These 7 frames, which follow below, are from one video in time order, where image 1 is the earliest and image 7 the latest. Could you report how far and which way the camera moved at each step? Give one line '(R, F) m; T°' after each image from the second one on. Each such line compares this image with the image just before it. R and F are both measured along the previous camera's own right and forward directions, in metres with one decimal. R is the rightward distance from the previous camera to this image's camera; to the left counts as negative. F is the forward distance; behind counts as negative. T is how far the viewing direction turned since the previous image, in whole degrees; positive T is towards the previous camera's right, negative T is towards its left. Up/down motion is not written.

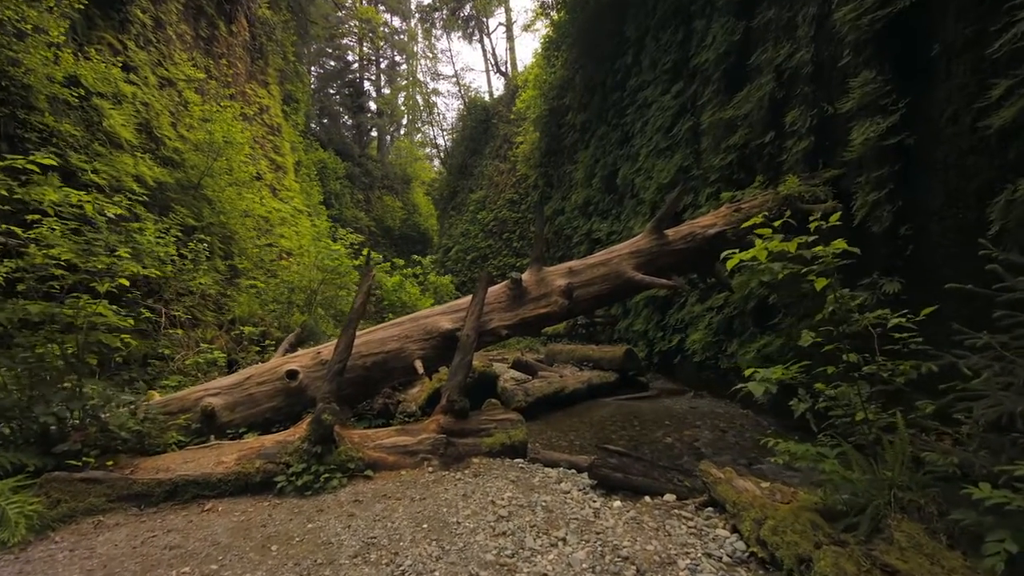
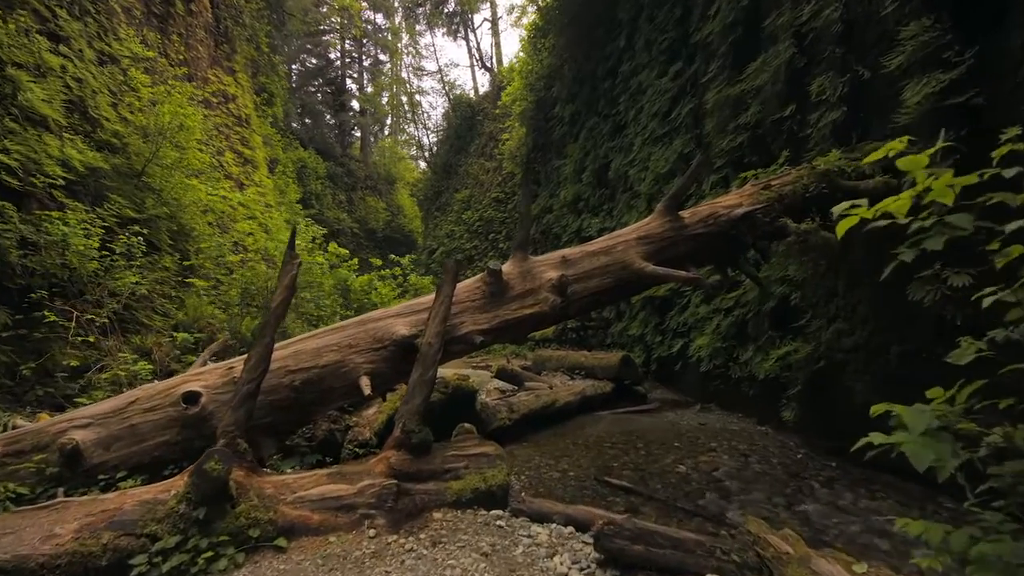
(+0.1, +0.9) m; +1°
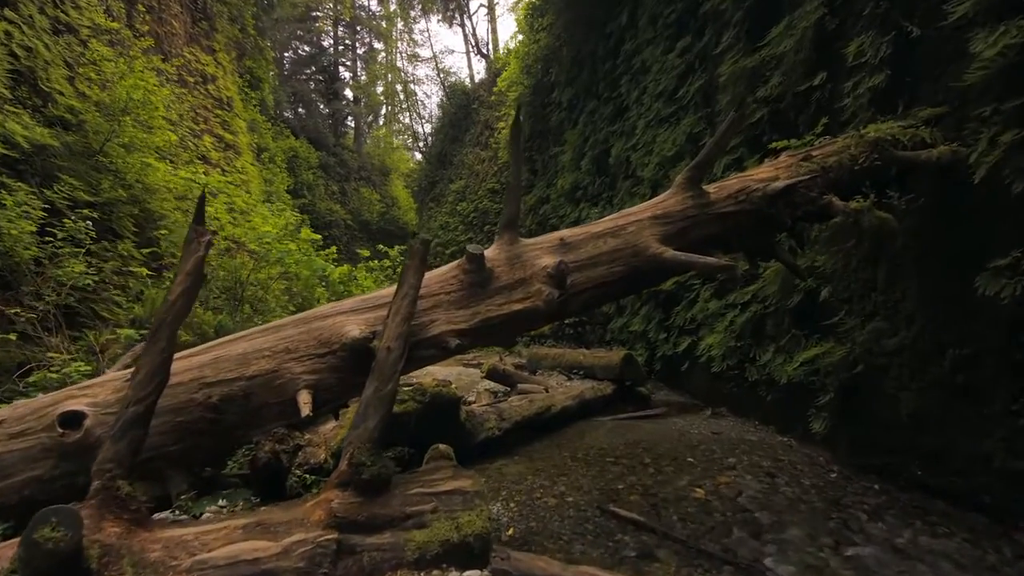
(+0.1, +0.7) m; 0°
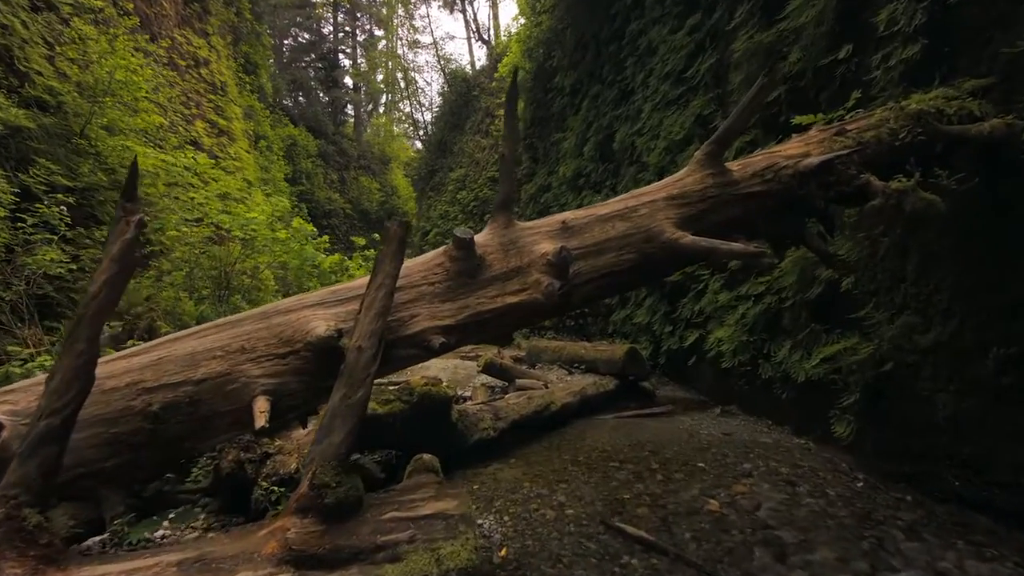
(0.0, +0.3) m; 0°
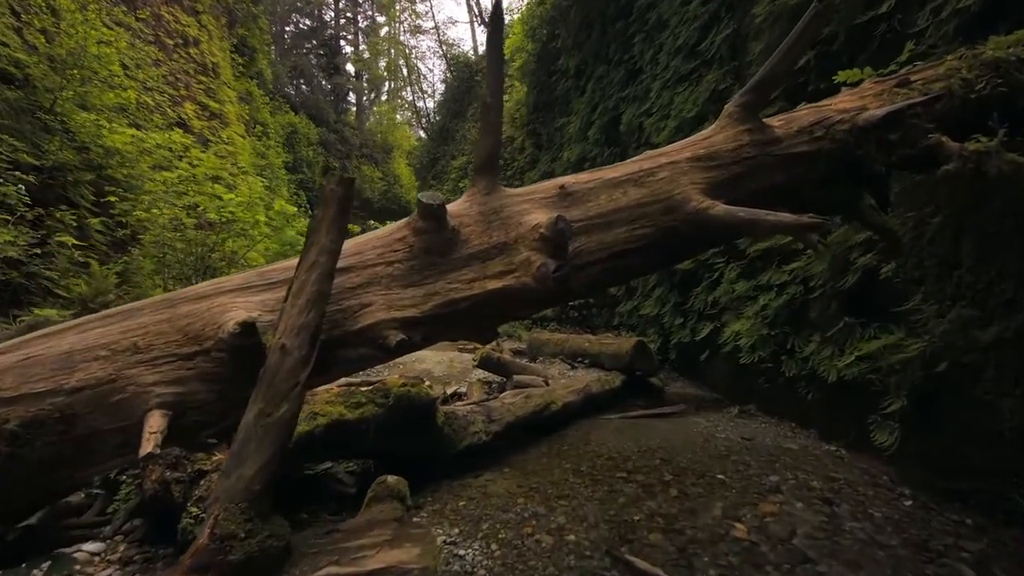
(+0.1, +0.5) m; -1°
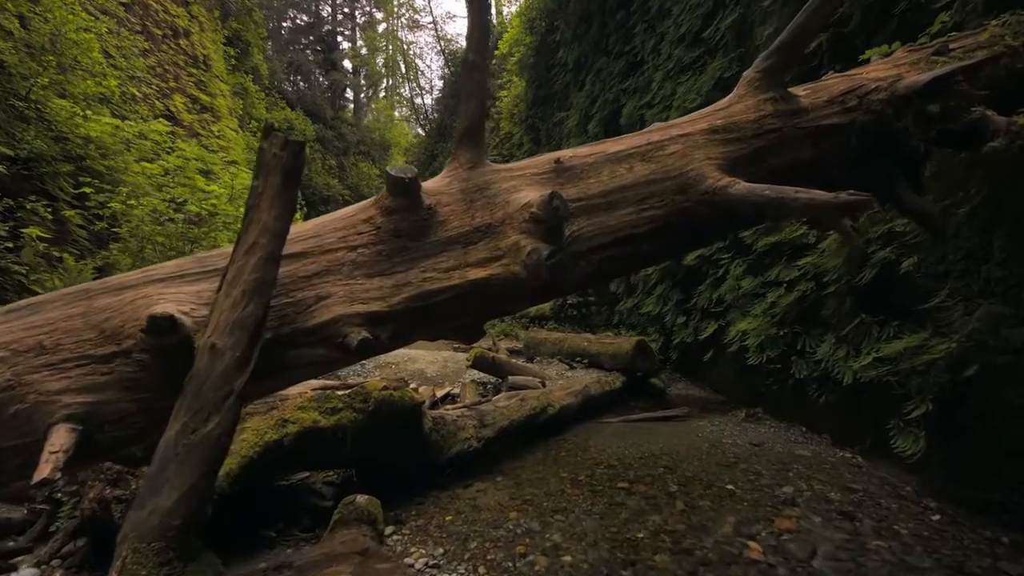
(0.0, +0.3) m; 0°
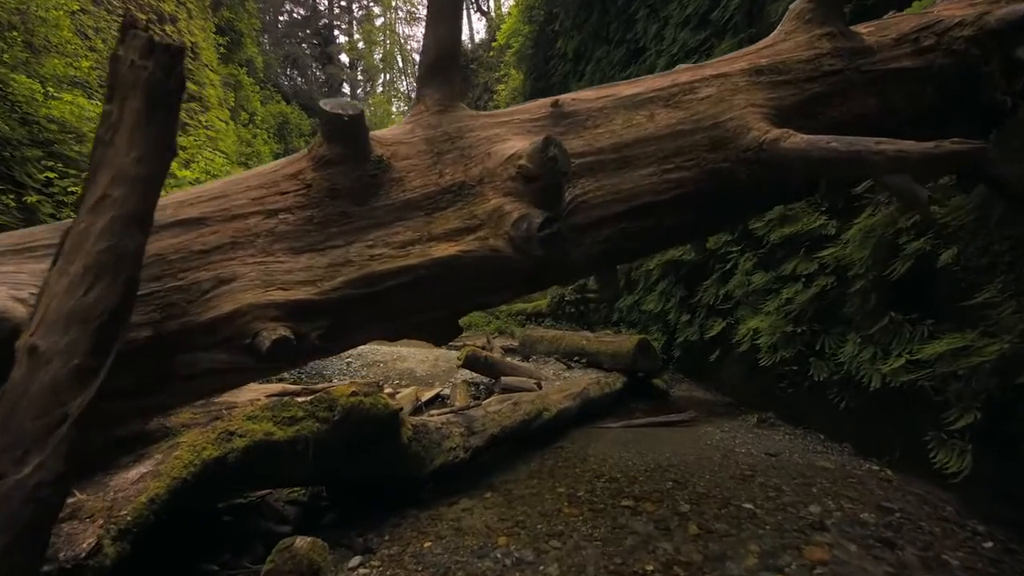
(0.0, +0.4) m; 0°
